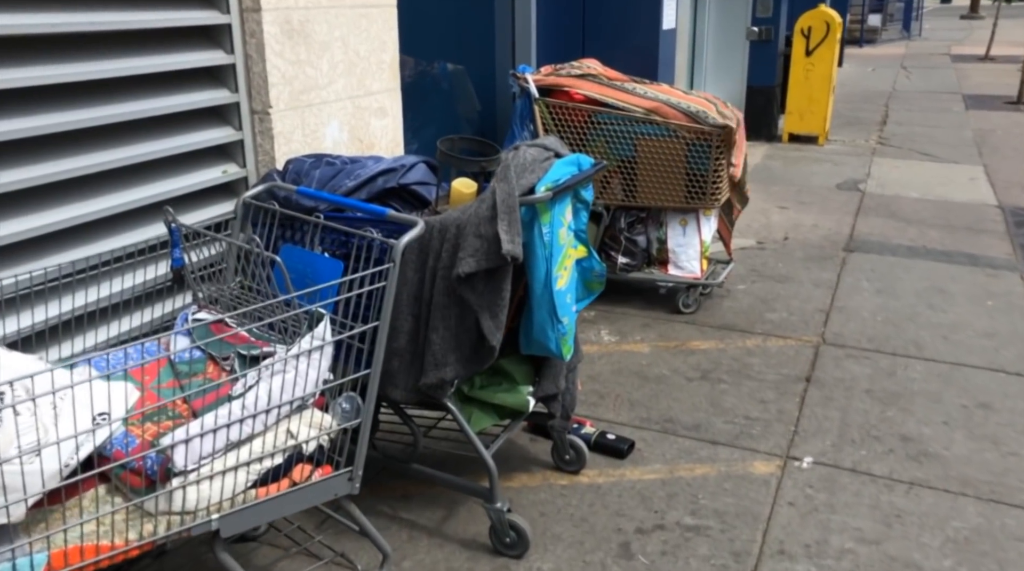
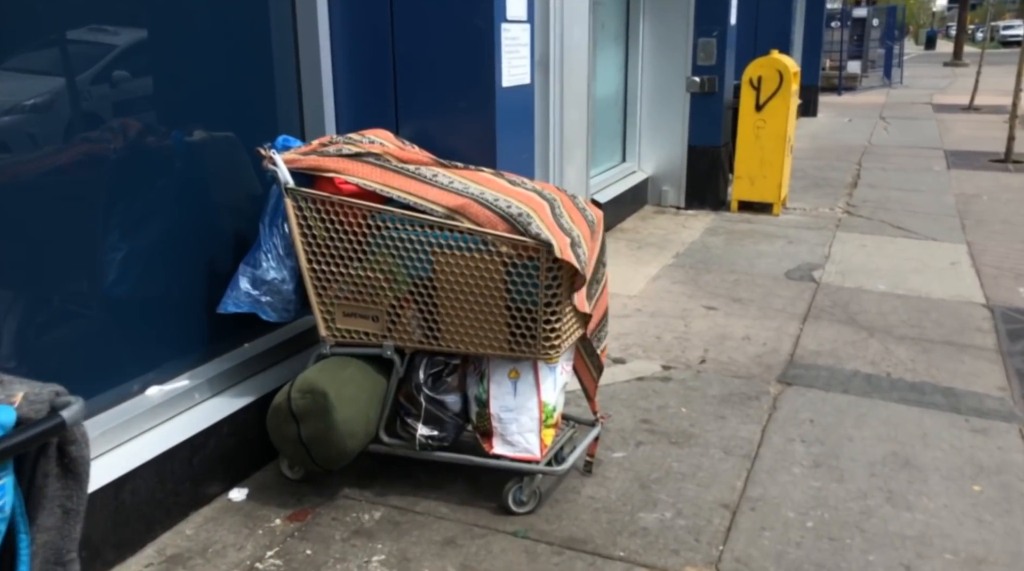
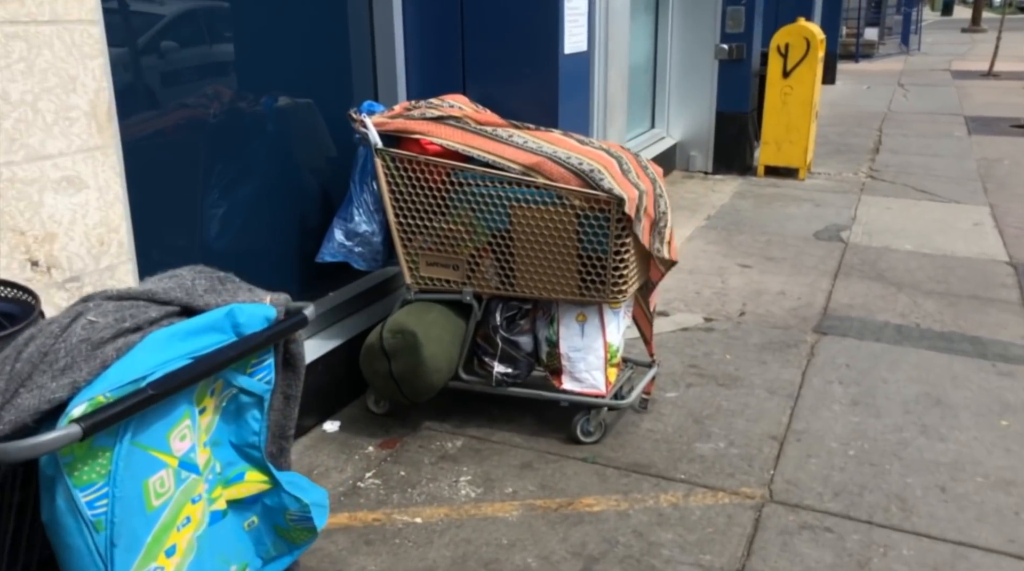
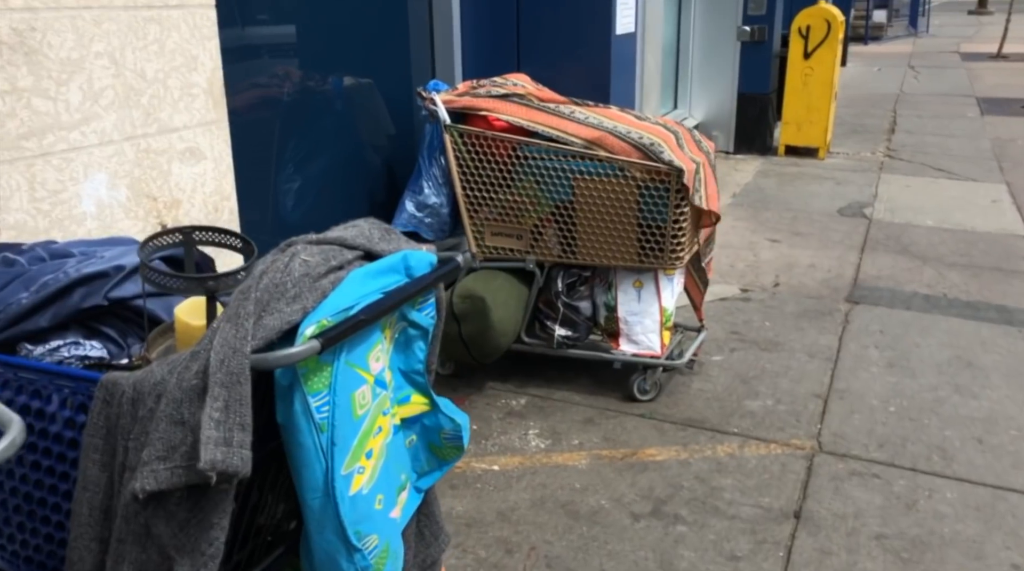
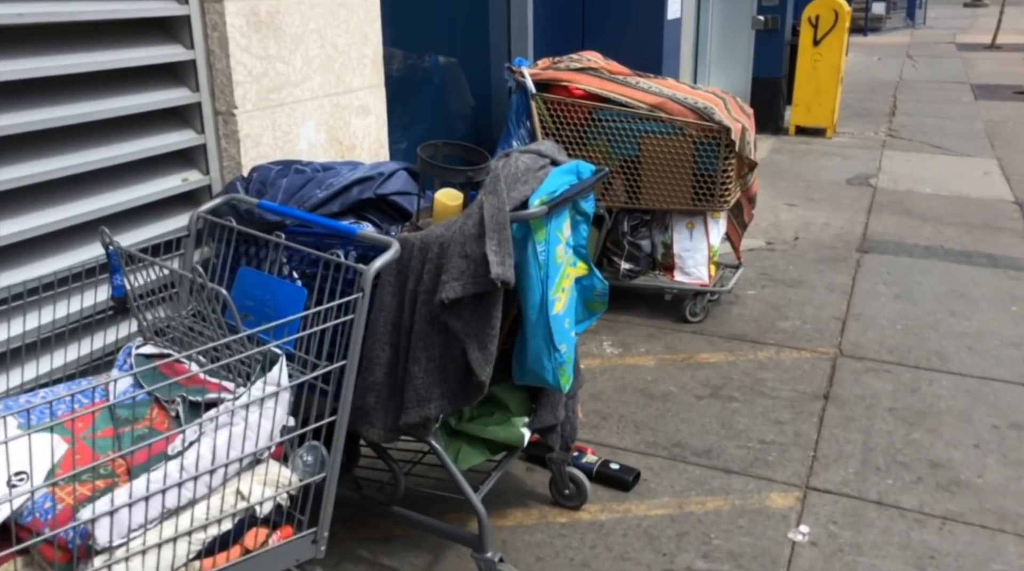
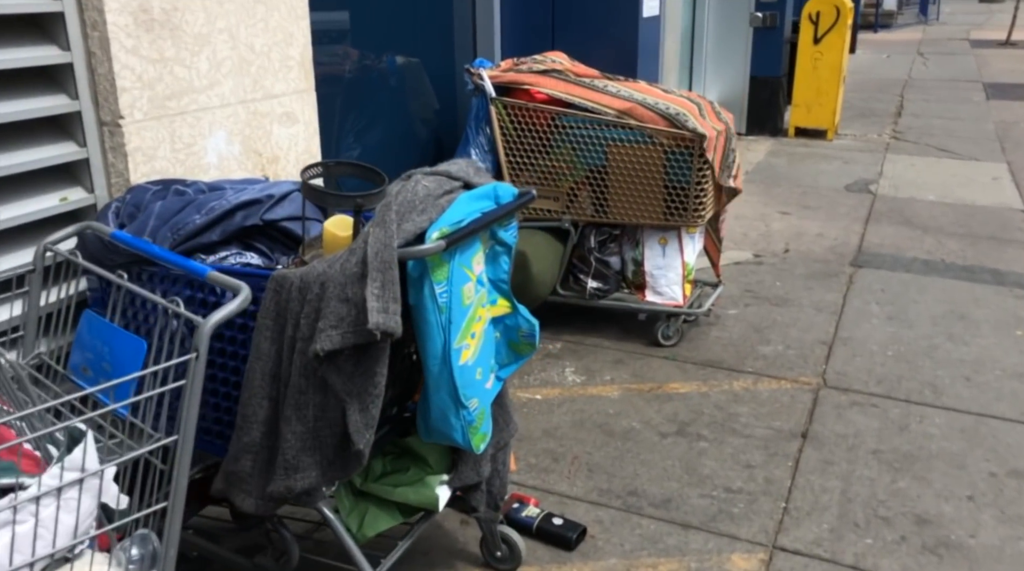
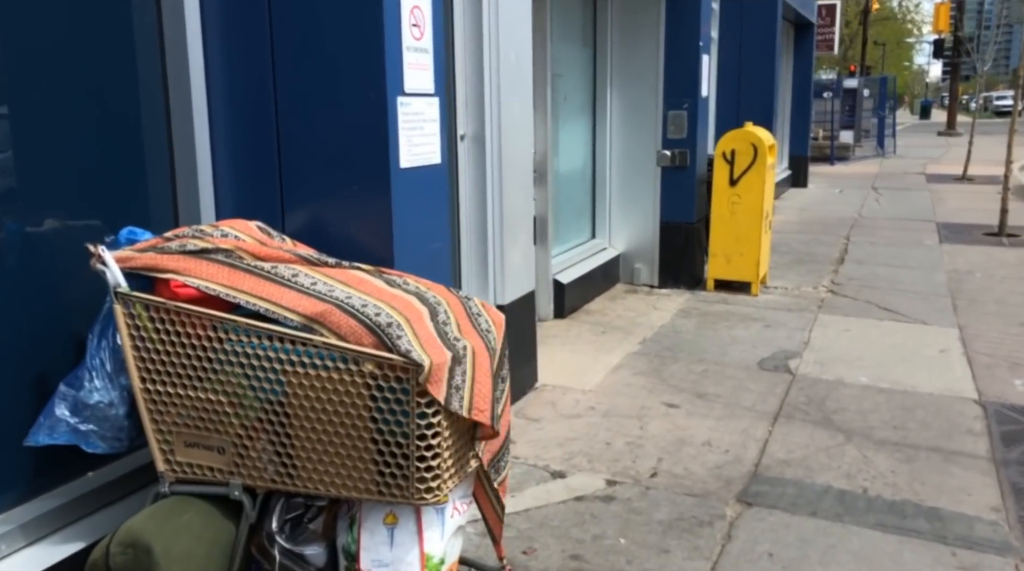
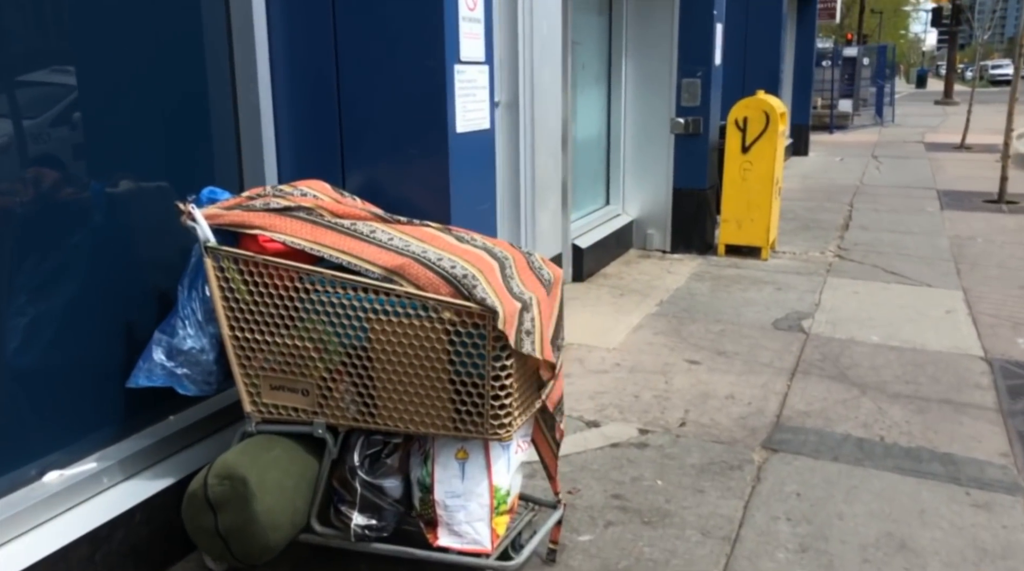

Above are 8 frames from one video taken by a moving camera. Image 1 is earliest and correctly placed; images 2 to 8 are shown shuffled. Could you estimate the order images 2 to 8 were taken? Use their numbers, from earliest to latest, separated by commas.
5, 6, 4, 3, 2, 8, 7
